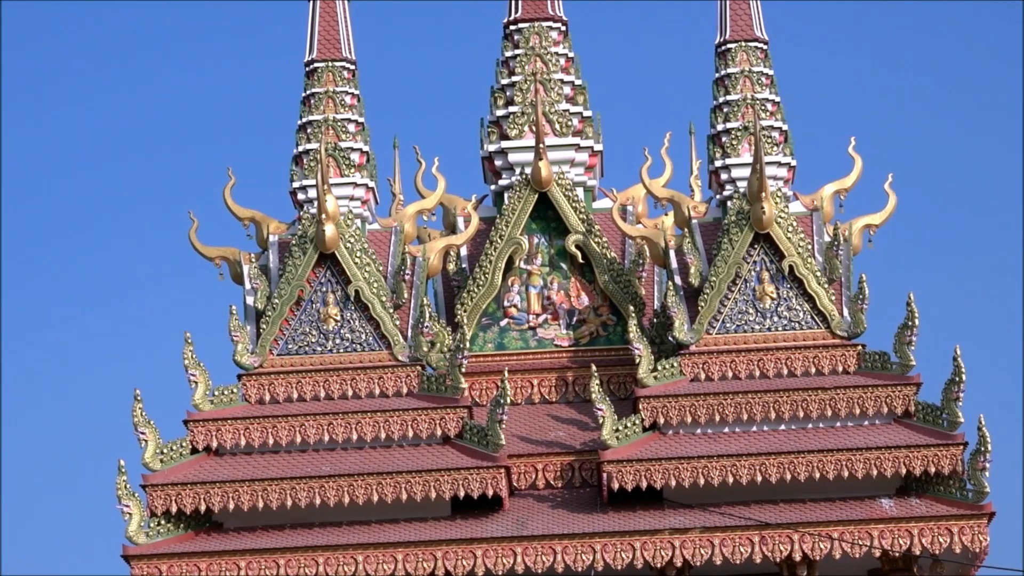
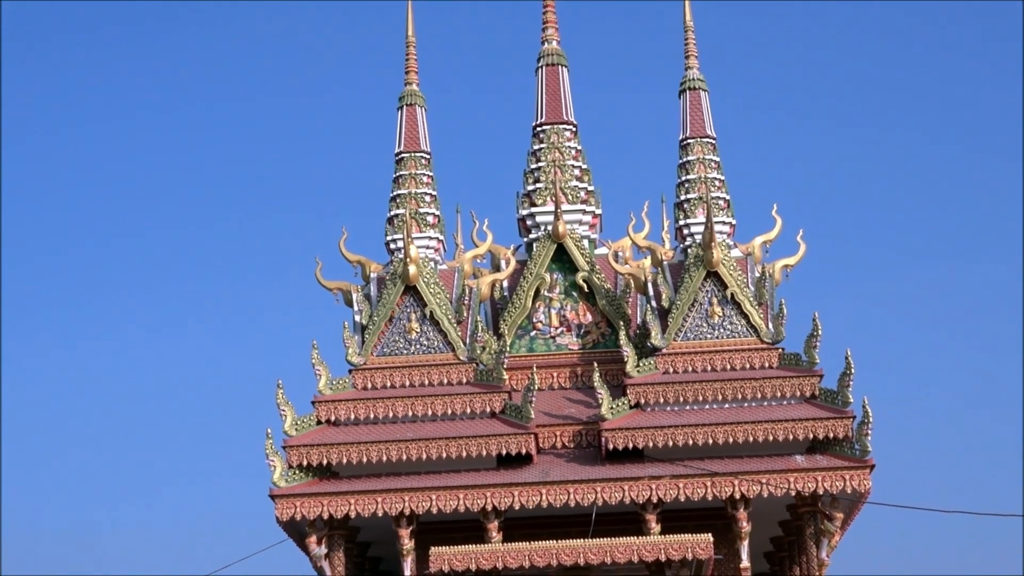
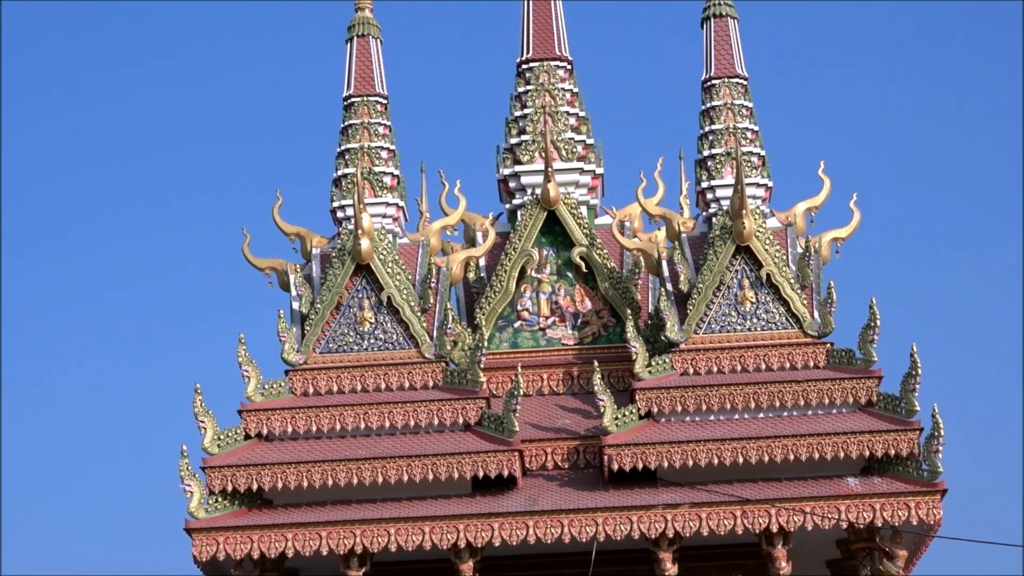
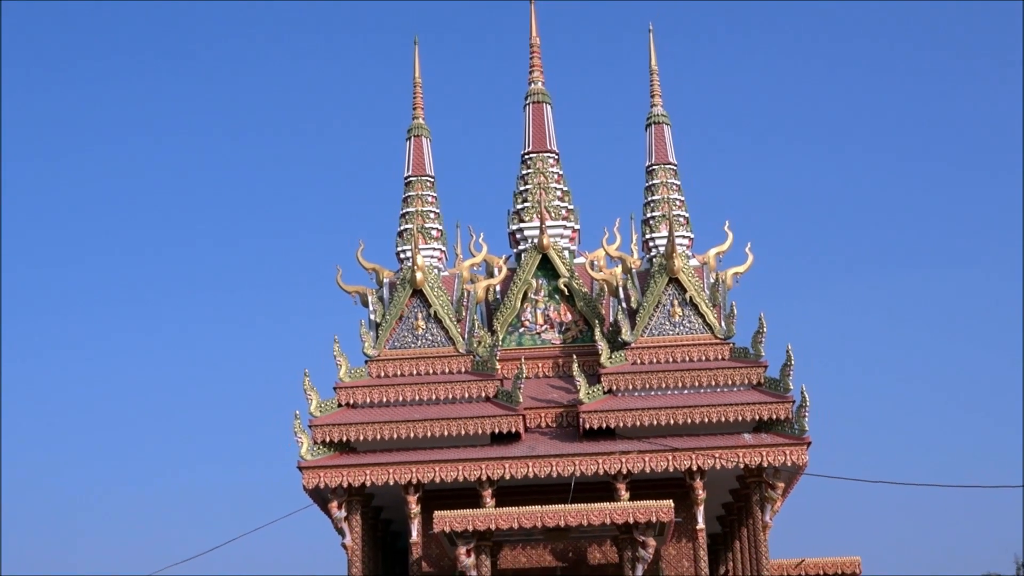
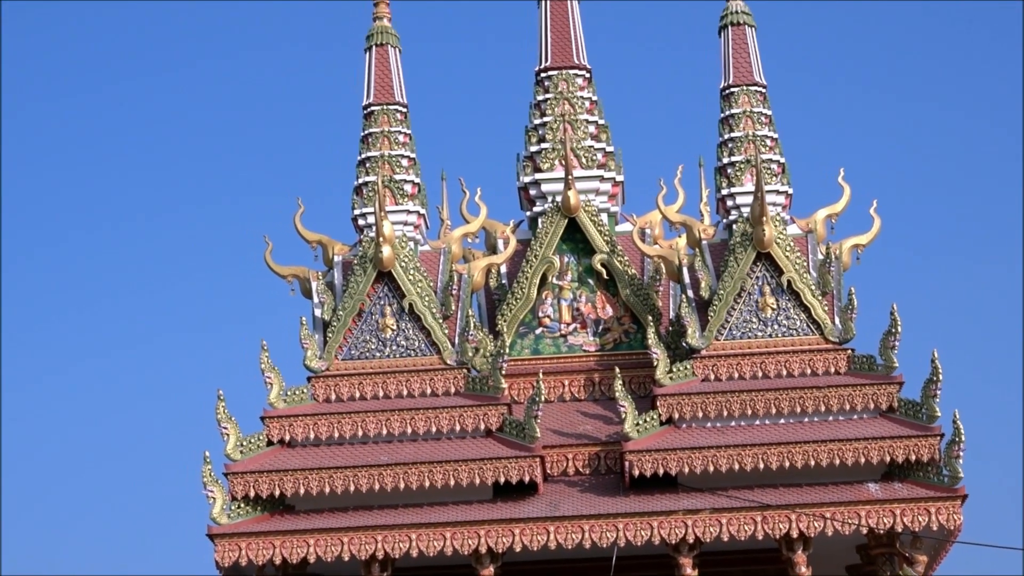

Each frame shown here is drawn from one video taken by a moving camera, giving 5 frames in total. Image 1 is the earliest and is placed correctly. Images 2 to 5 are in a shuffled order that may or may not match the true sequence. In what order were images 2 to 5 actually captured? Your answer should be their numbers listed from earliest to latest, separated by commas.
3, 5, 2, 4
